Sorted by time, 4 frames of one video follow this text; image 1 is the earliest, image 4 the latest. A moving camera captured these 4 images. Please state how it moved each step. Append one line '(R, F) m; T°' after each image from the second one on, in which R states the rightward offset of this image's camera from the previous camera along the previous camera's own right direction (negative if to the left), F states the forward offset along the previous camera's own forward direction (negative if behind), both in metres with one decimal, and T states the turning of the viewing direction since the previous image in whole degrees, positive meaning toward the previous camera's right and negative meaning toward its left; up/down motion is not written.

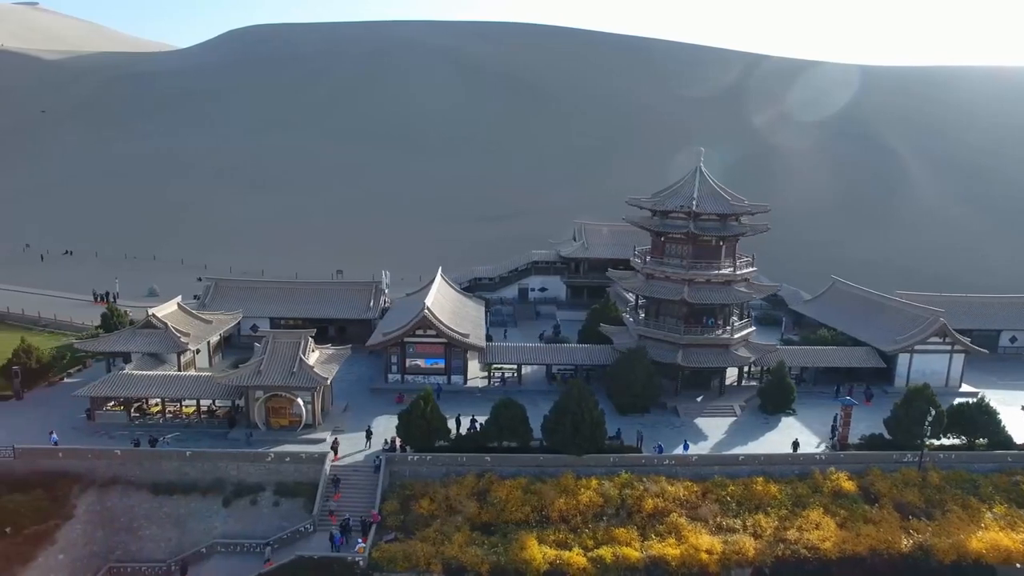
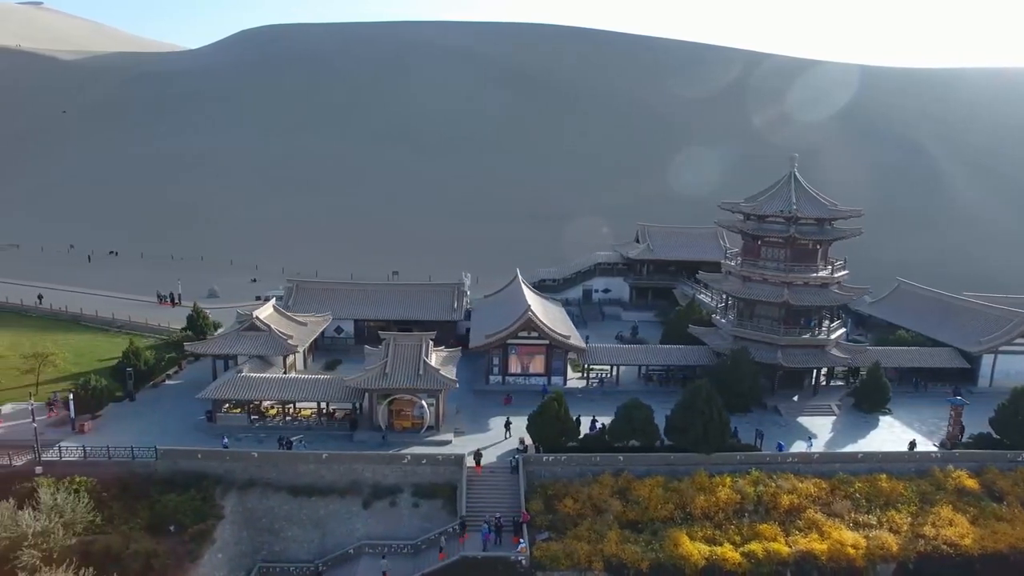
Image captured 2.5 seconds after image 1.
(-4.3, -0.4) m; +1°
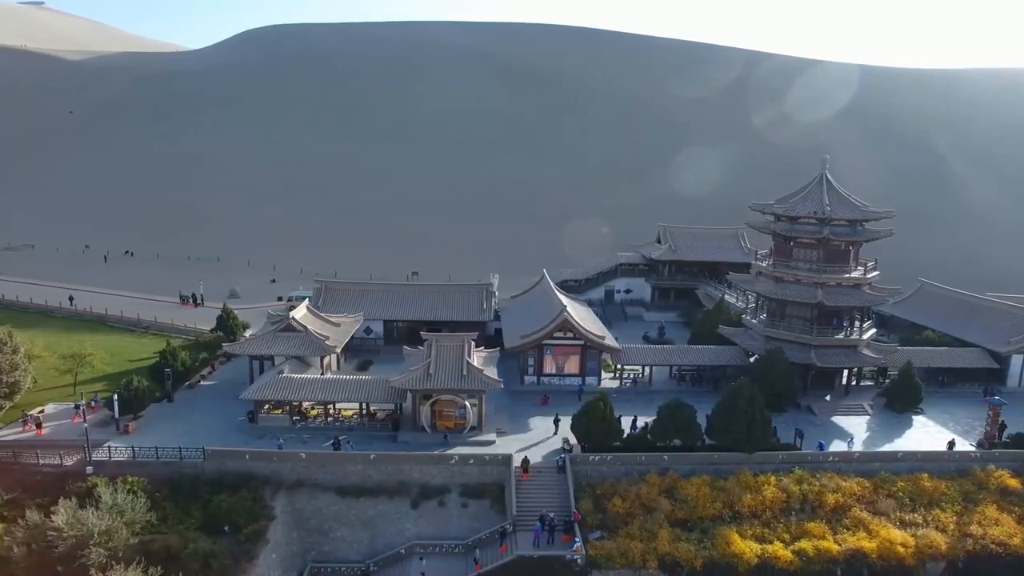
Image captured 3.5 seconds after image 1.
(-1.5, -0.1) m; 0°
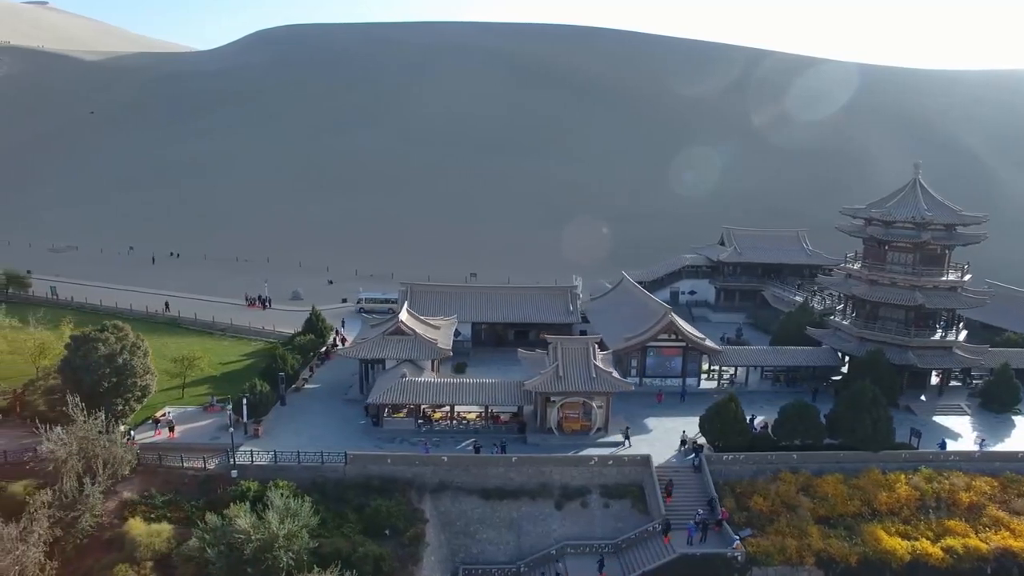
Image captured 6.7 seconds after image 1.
(-4.5, -0.3) m; +1°
